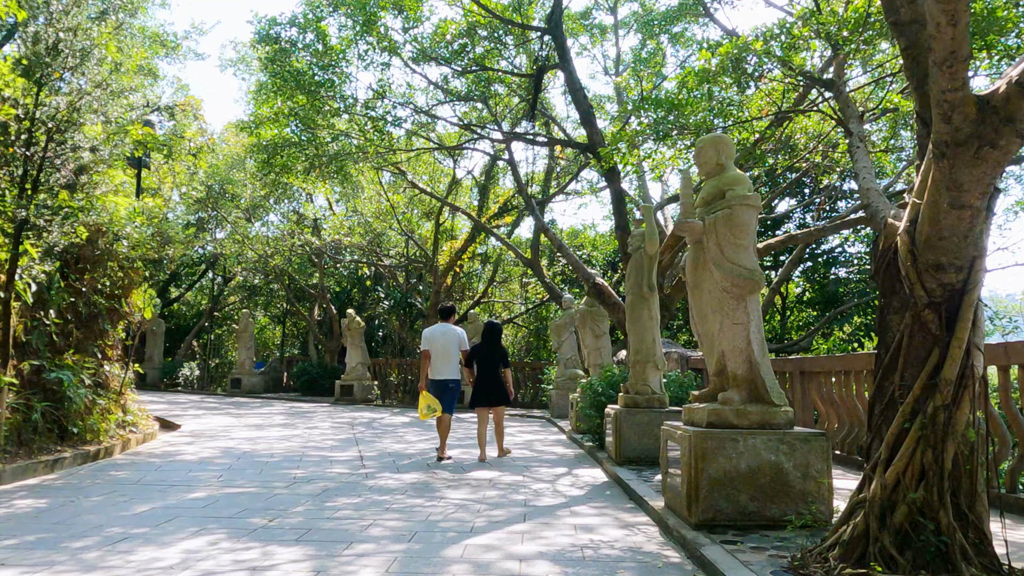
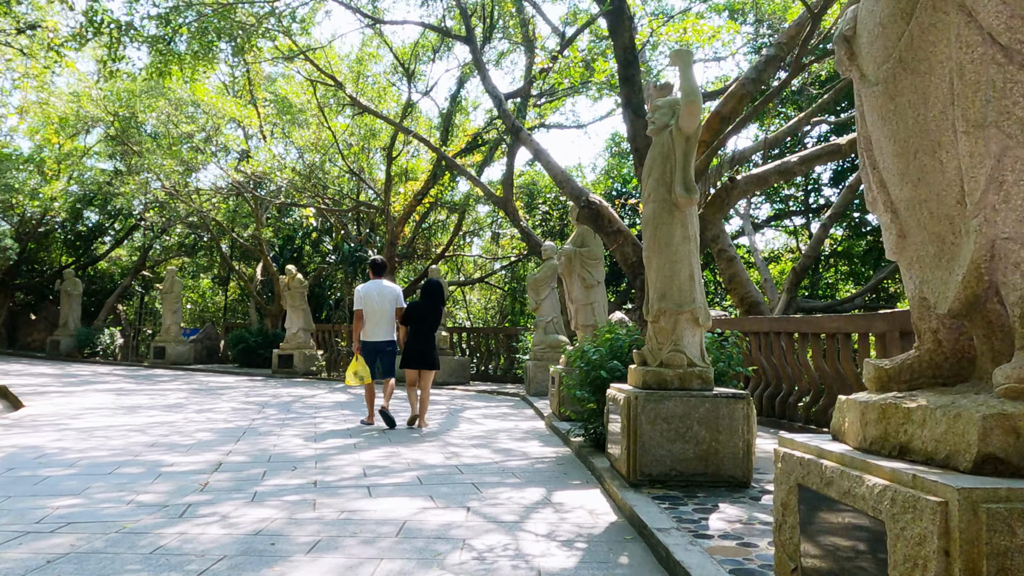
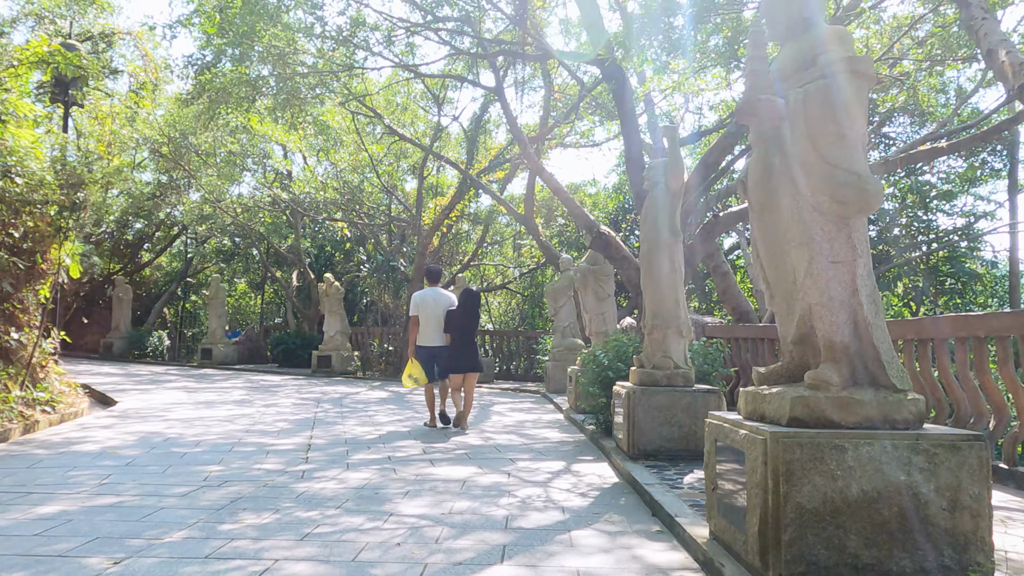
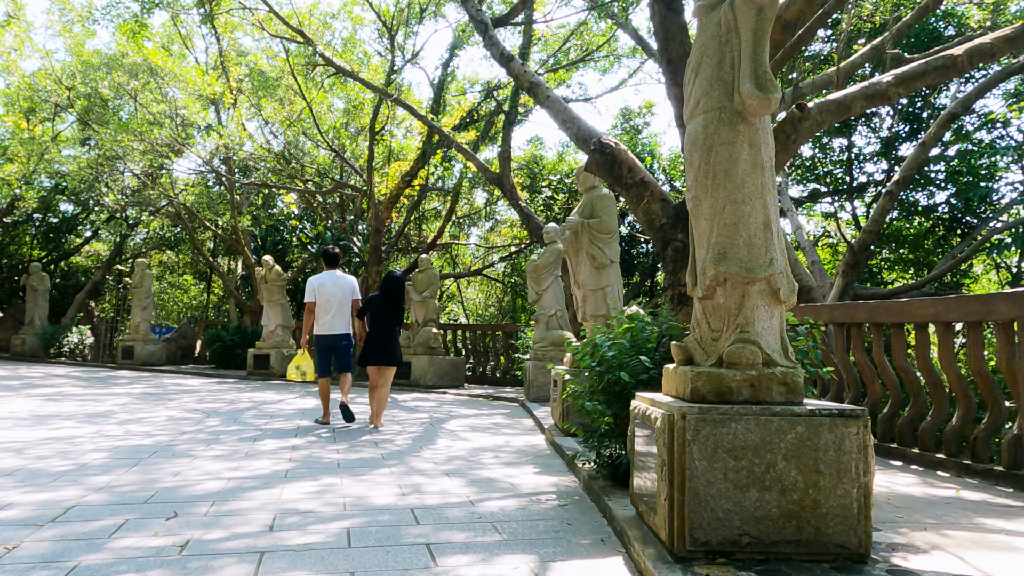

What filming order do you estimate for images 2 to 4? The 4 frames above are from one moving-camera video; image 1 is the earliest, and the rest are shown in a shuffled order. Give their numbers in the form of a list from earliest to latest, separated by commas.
3, 2, 4
